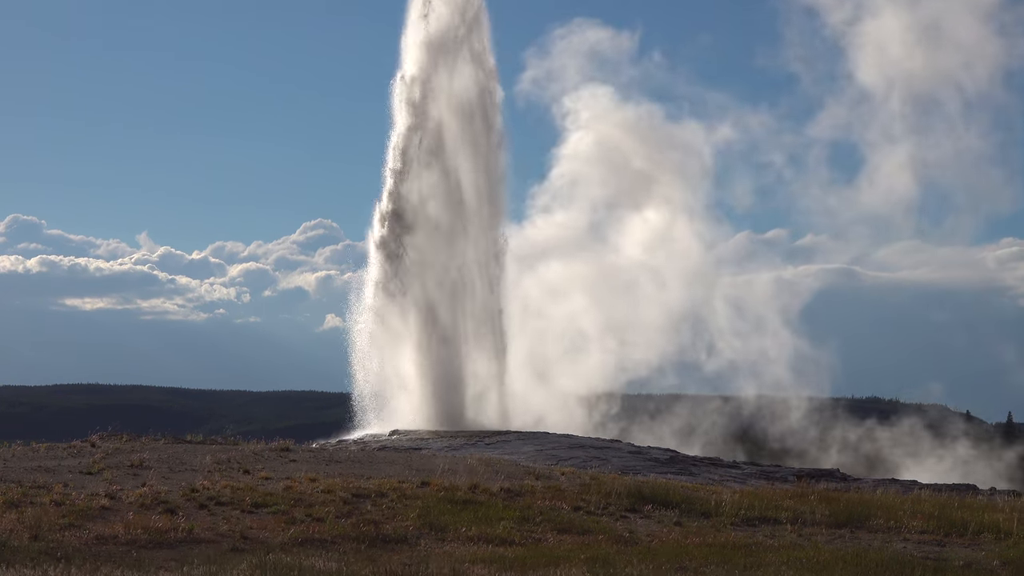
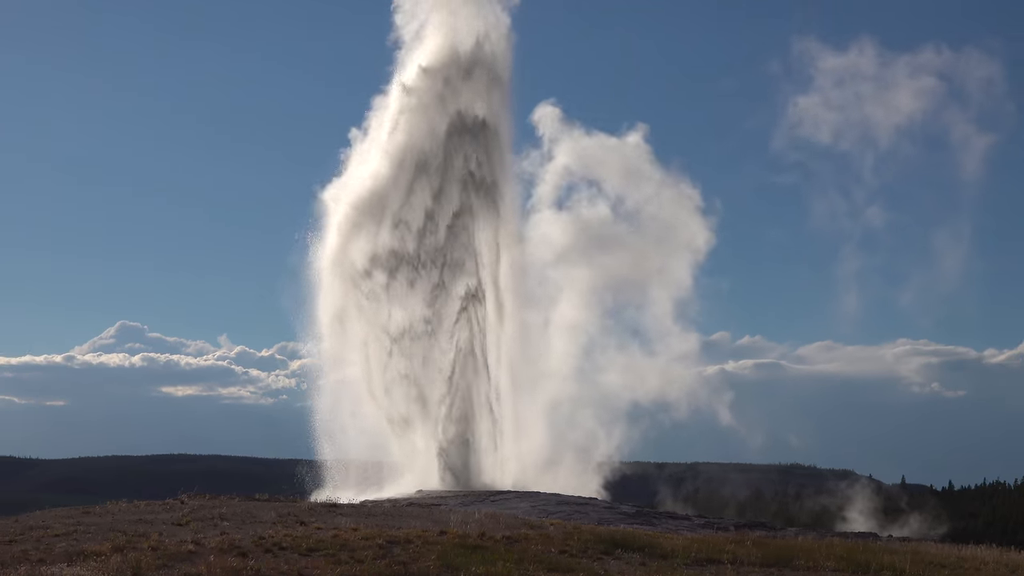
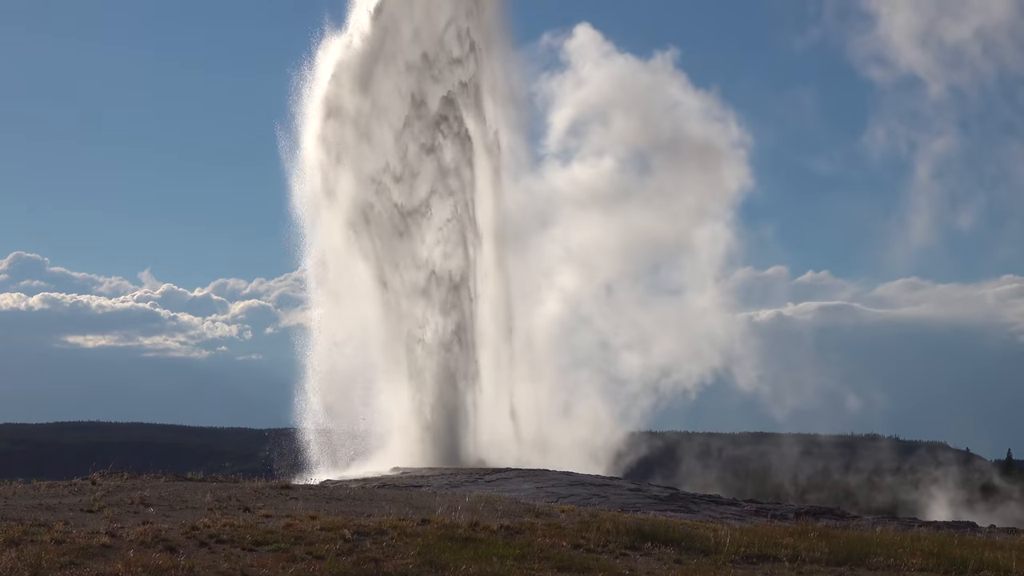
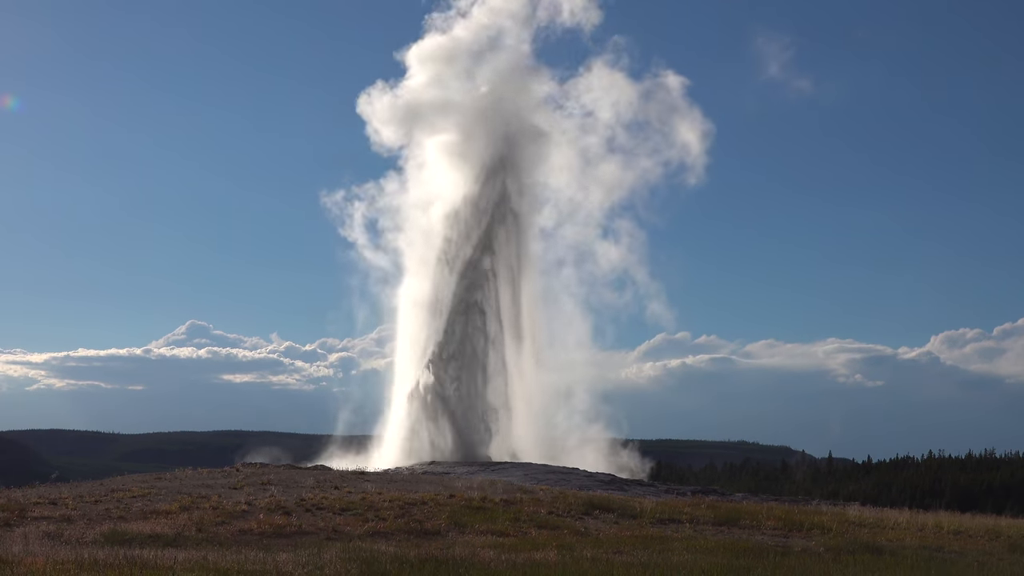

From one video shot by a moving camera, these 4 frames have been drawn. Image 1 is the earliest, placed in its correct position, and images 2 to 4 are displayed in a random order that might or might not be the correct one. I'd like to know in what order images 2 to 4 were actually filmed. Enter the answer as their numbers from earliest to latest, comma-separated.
3, 2, 4
